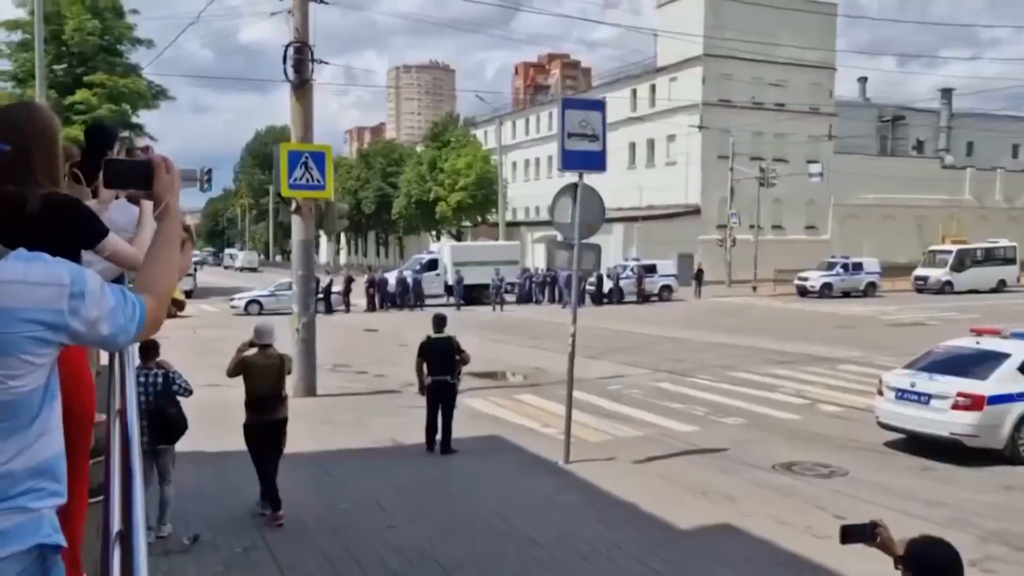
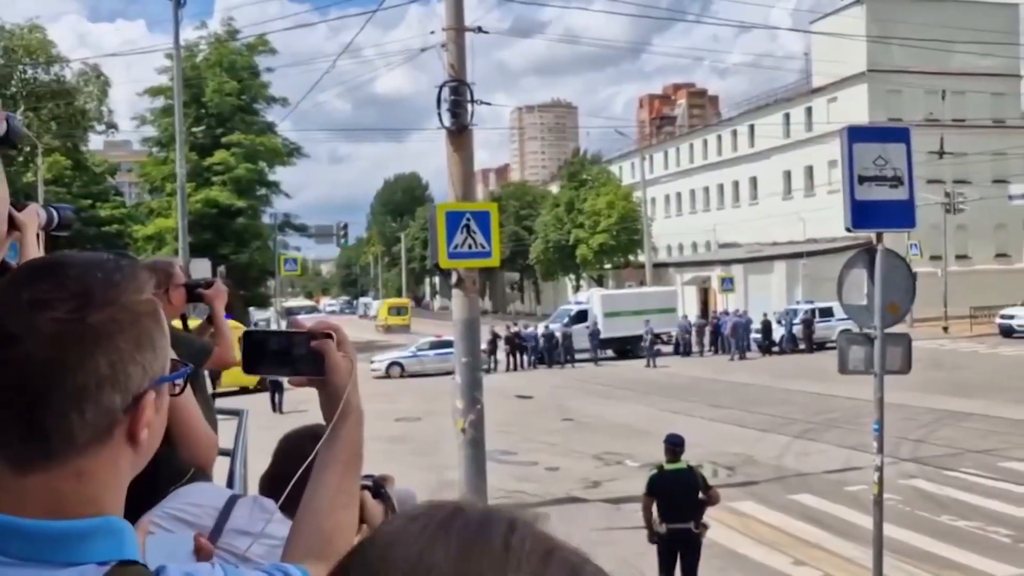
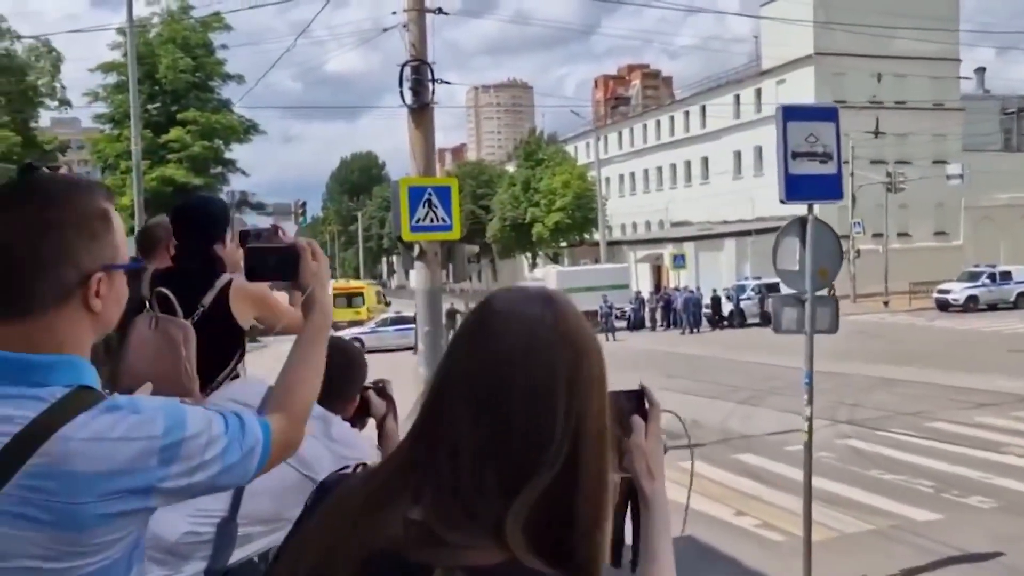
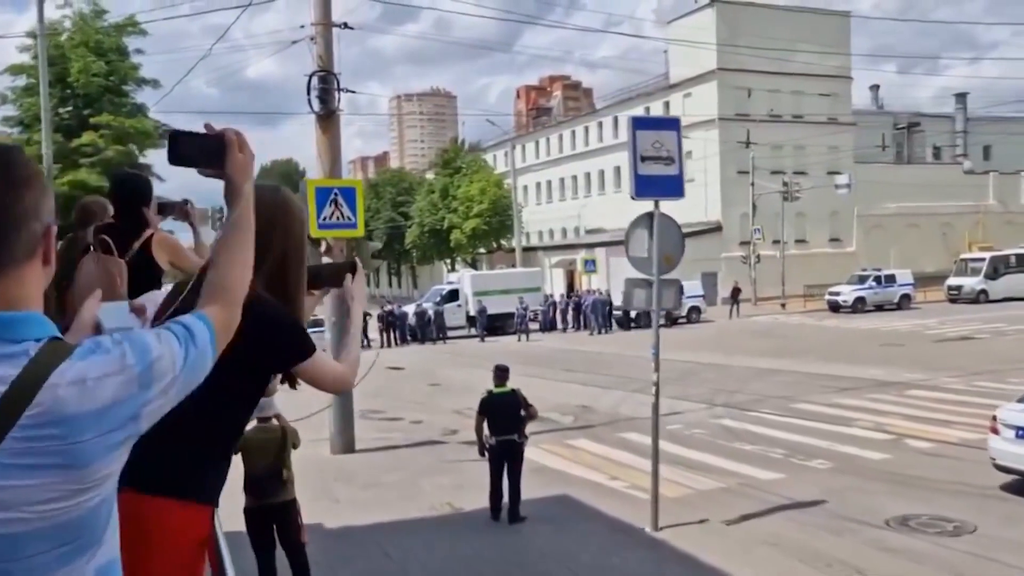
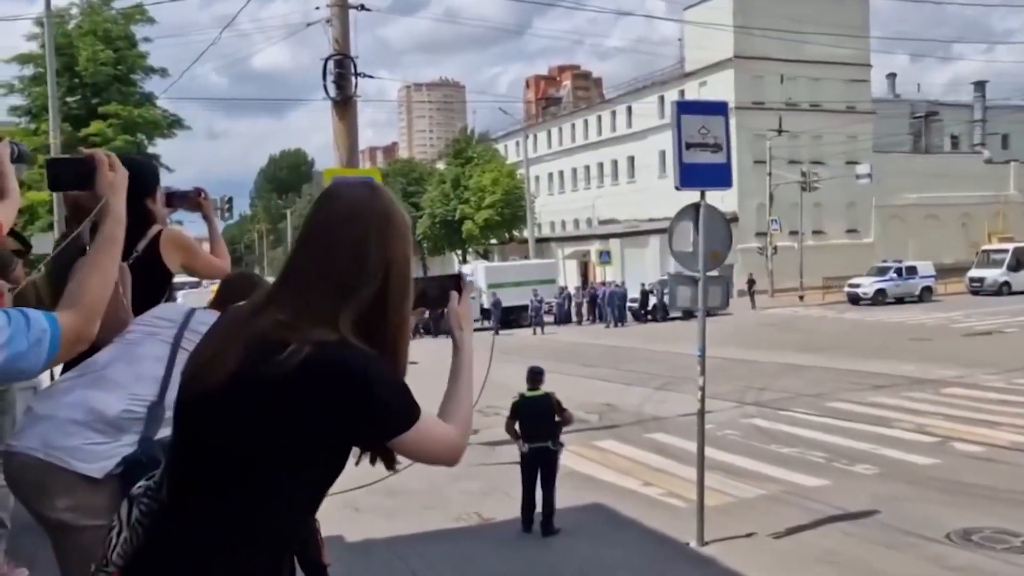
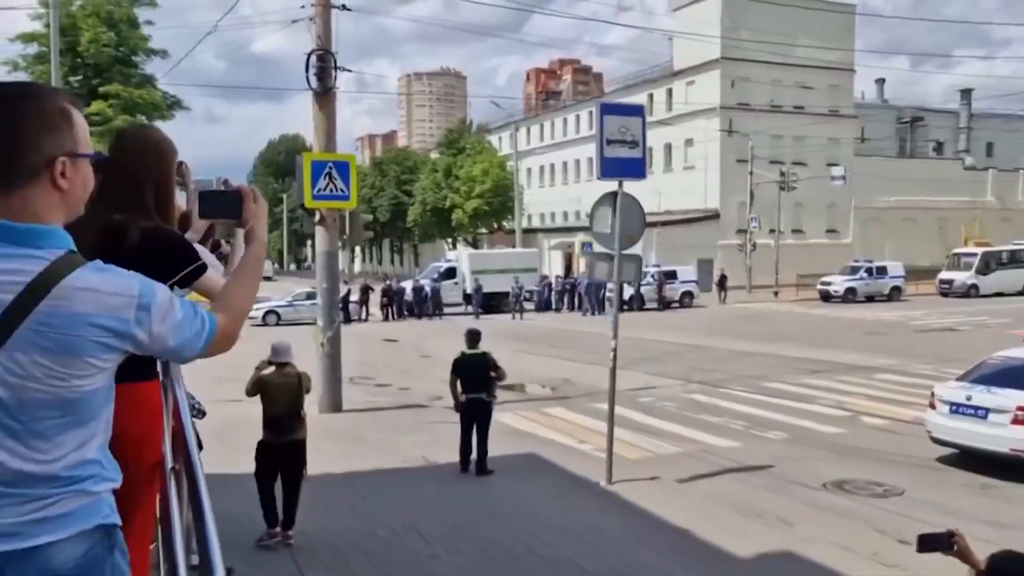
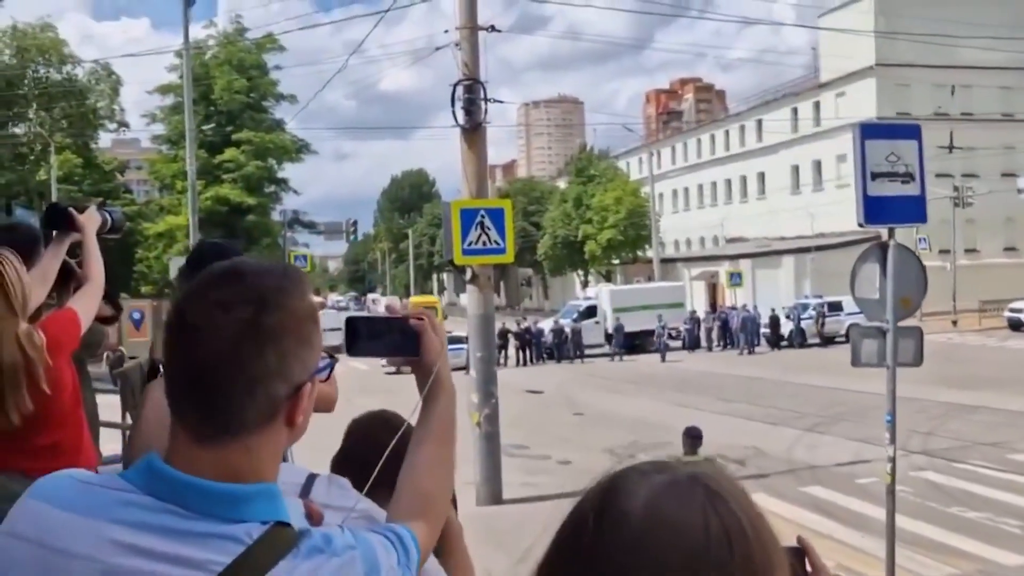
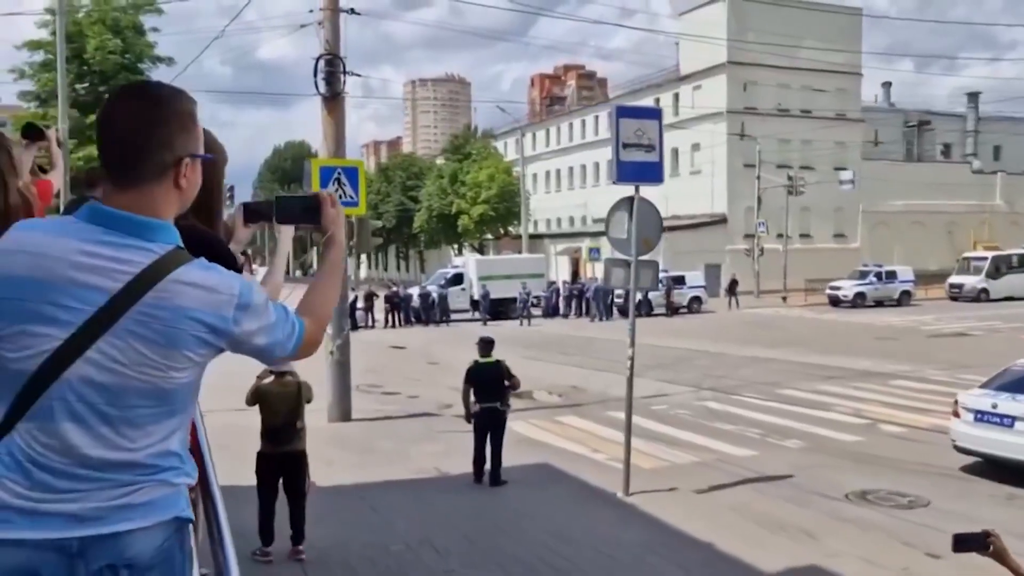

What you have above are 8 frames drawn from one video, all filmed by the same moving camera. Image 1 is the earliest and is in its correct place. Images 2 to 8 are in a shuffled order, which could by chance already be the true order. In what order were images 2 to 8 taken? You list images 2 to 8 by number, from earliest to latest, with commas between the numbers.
6, 8, 4, 5, 3, 7, 2
